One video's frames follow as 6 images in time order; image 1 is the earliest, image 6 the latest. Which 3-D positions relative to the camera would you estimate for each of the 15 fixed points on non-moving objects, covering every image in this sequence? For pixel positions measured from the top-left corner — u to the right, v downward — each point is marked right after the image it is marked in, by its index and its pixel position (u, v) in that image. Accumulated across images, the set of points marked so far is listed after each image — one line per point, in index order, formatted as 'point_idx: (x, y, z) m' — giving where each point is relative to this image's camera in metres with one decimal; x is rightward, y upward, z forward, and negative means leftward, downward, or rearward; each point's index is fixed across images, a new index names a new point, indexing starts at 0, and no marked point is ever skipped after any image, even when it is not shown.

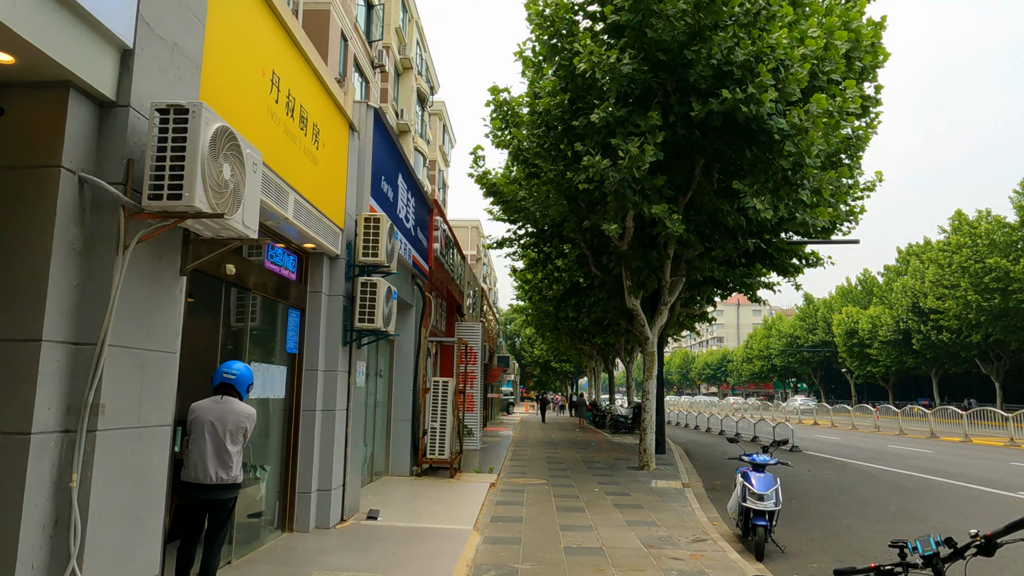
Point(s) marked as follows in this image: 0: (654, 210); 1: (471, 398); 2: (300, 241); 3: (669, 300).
0: (+2.2, +1.2, +11.2) m
1: (-0.9, -2.5, +16.5) m
2: (-1.9, +0.4, +6.6) m
3: (+3.0, -0.3, +14.1) m
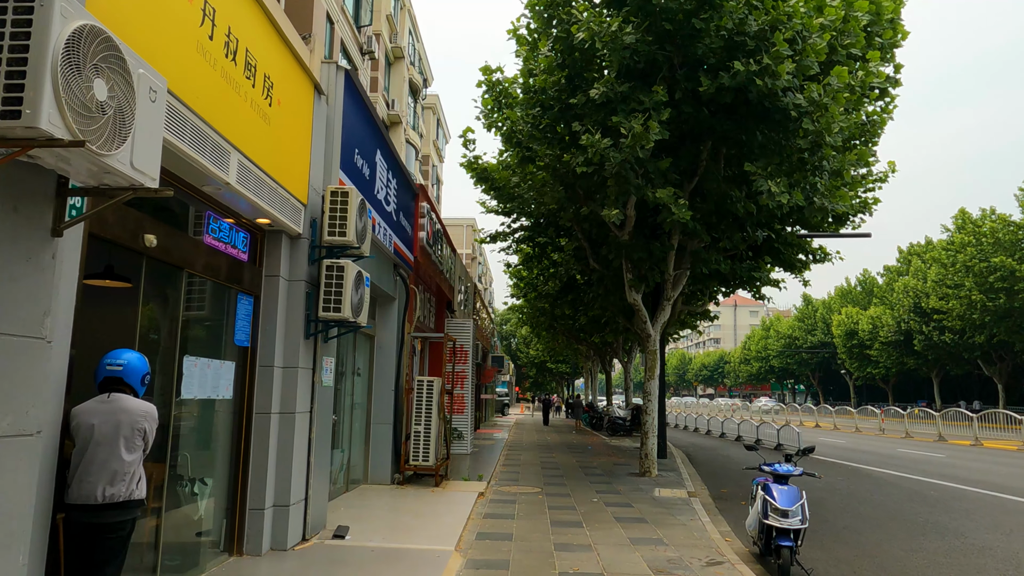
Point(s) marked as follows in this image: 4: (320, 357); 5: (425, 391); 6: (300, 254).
0: (+2.1, +1.3, +10.3) m
1: (-1.1, -2.4, +15.5) m
2: (-2.0, +0.6, +5.7) m
3: (+2.9, -0.1, +13.2) m
4: (-1.7, -0.6, +6.6) m
5: (-1.3, -1.5, +10.4) m
6: (-1.8, +0.3, +6.3) m
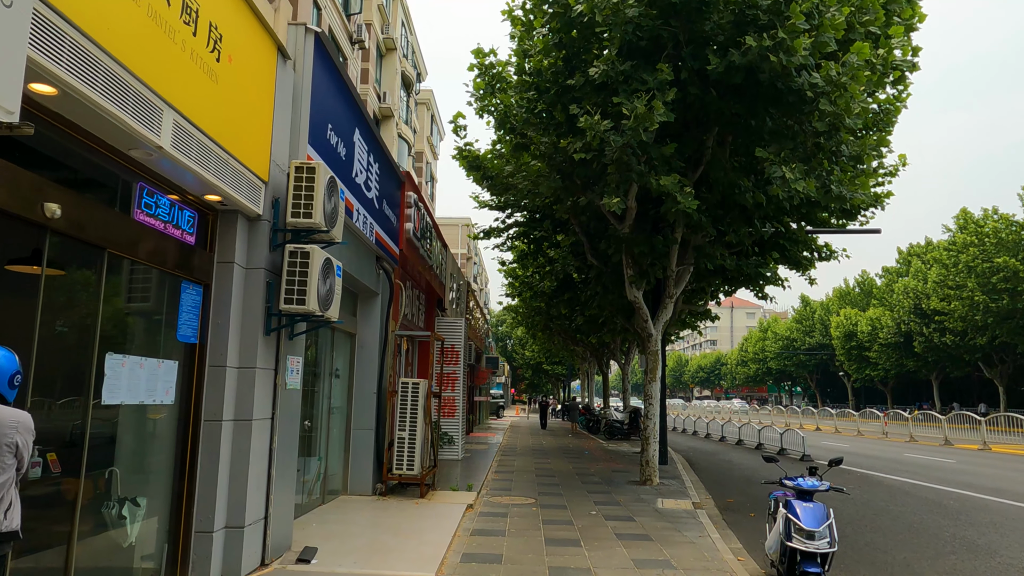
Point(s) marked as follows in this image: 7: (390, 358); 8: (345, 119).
0: (+2.0, +1.4, +9.6) m
1: (-1.2, -2.3, +14.8) m
2: (-2.1, +0.6, +4.9) m
3: (+2.8, -0.1, +12.4) m
4: (-1.8, -0.5, +5.8) m
5: (-1.4, -1.4, +9.6) m
6: (-1.9, +0.4, +5.5) m
7: (-1.7, -1.0, +10.1) m
8: (-1.7, +1.7, +7.5) m
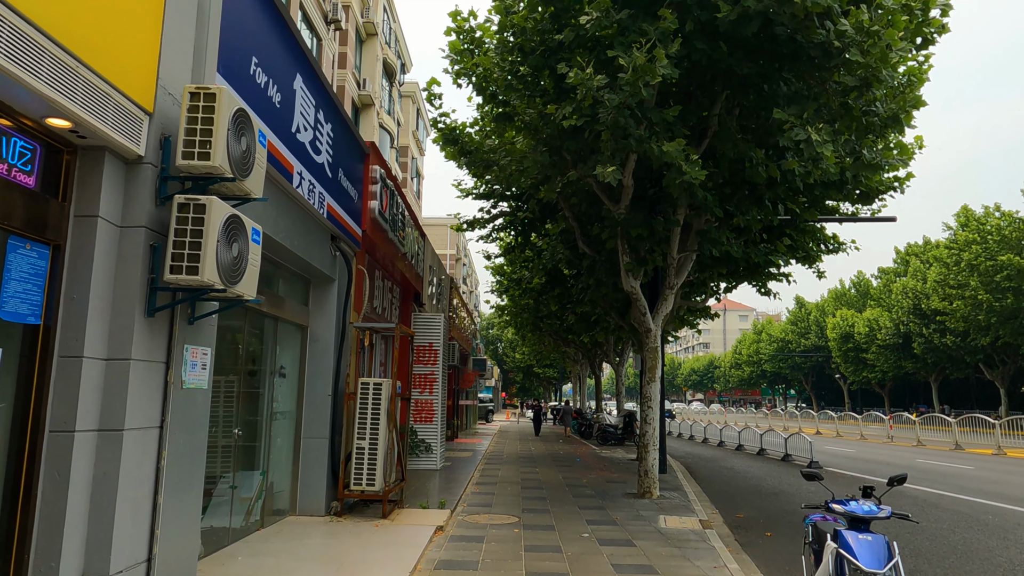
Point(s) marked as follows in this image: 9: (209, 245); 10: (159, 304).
0: (+1.7, +1.6, +8.3) m
1: (-1.5, -2.2, +13.4) m
2: (-2.3, +0.8, +3.5) m
3: (+2.5, +0.1, +11.1) m
4: (-2.0, -0.3, +4.4) m
5: (-1.6, -1.2, +8.2) m
6: (-2.1, +0.6, +4.1) m
7: (-2.0, -0.8, +8.7) m
8: (-1.9, +1.9, +6.1) m
9: (-1.7, +0.2, +4.0) m
10: (-2.0, -0.1, +4.2) m
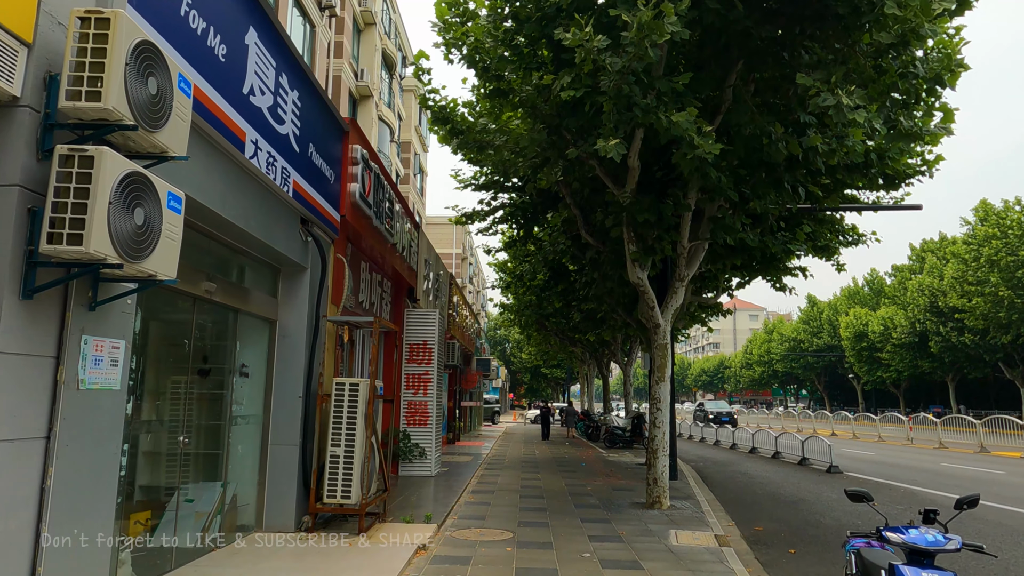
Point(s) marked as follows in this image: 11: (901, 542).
0: (+1.7, +1.7, +7.4) m
1: (-1.5, -2.1, +12.5) m
2: (-2.4, +1.0, +2.7) m
3: (+2.4, +0.2, +10.2) m
4: (-2.2, -0.2, +3.6) m
5: (-1.7, -1.1, +7.4) m
6: (-2.2, +0.7, +3.3) m
7: (-2.0, -0.7, +7.9) m
8: (-2.0, +2.0, +5.3) m
9: (-1.8, +0.3, +3.2) m
10: (-2.2, 0.0, +3.3) m
11: (+2.0, -1.3, +3.7) m
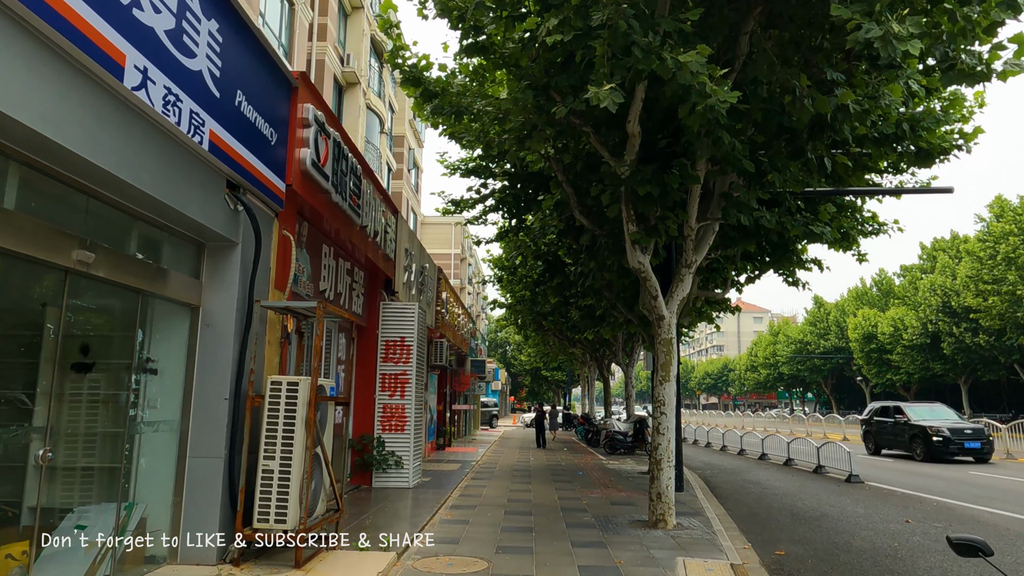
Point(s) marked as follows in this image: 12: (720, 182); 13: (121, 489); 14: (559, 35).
0: (+1.4, +1.9, +6.1) m
1: (-1.7, -1.9, +11.2) m
2: (-2.7, +1.2, +1.4) m
3: (+2.2, +0.4, +8.9) m
4: (-2.4, 0.0, +2.3) m
5: (-1.9, -0.9, +6.1) m
6: (-2.5, +0.9, +2.0) m
7: (-2.3, -0.5, +6.6) m
8: (-2.3, +2.2, +4.0) m
9: (-2.1, +0.5, +1.9) m
10: (-2.4, +0.2, +2.1) m
11: (+1.7, -1.1, +2.4) m
12: (+2.5, +1.3, +8.7) m
13: (-2.8, -1.5, +5.3) m
14: (+0.4, +2.3, +6.6) m
